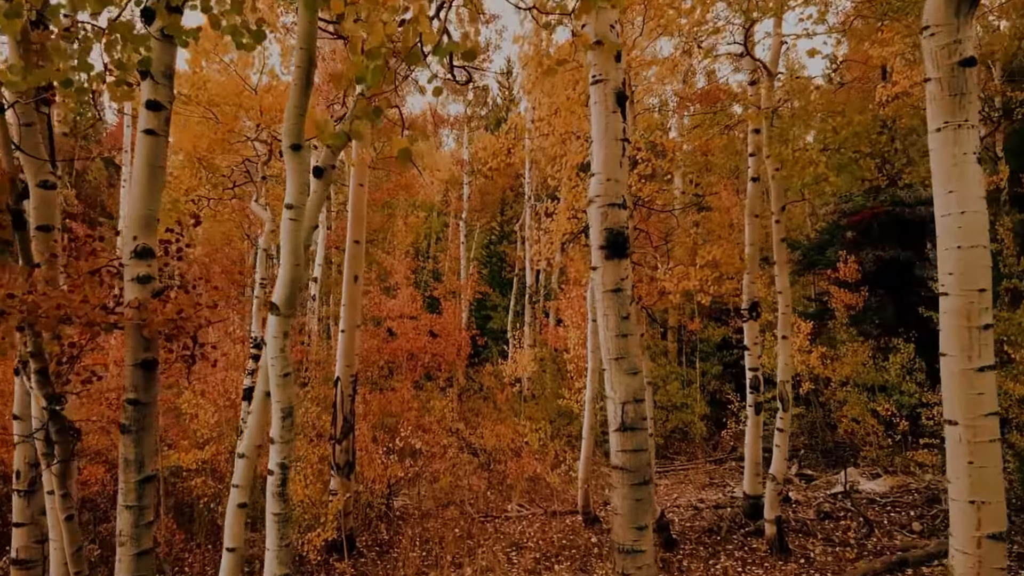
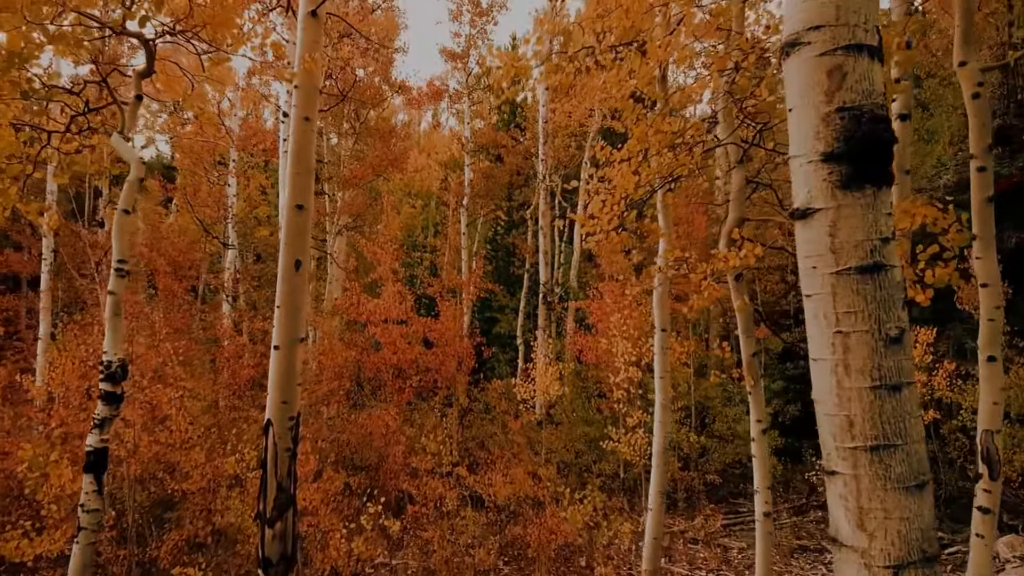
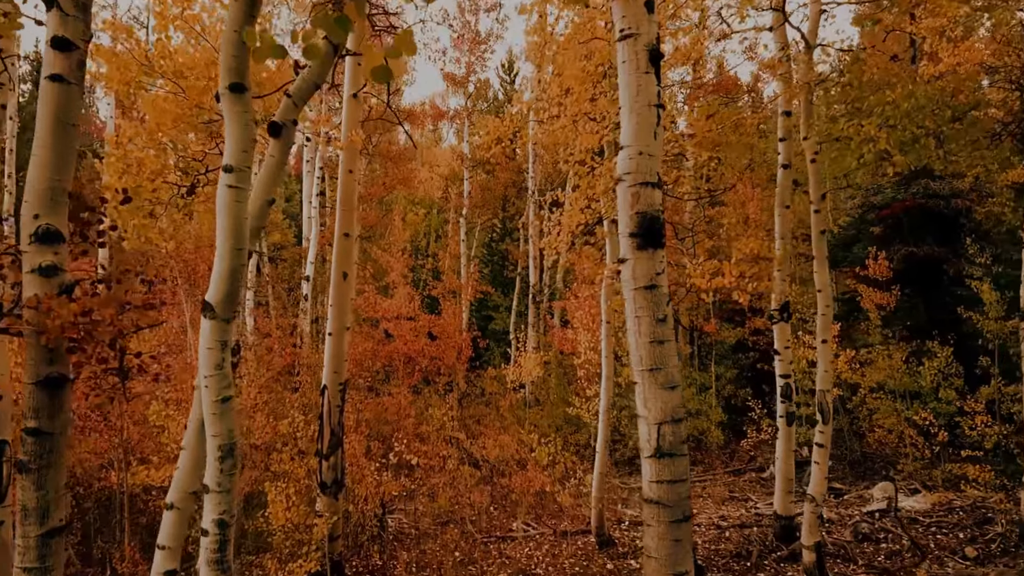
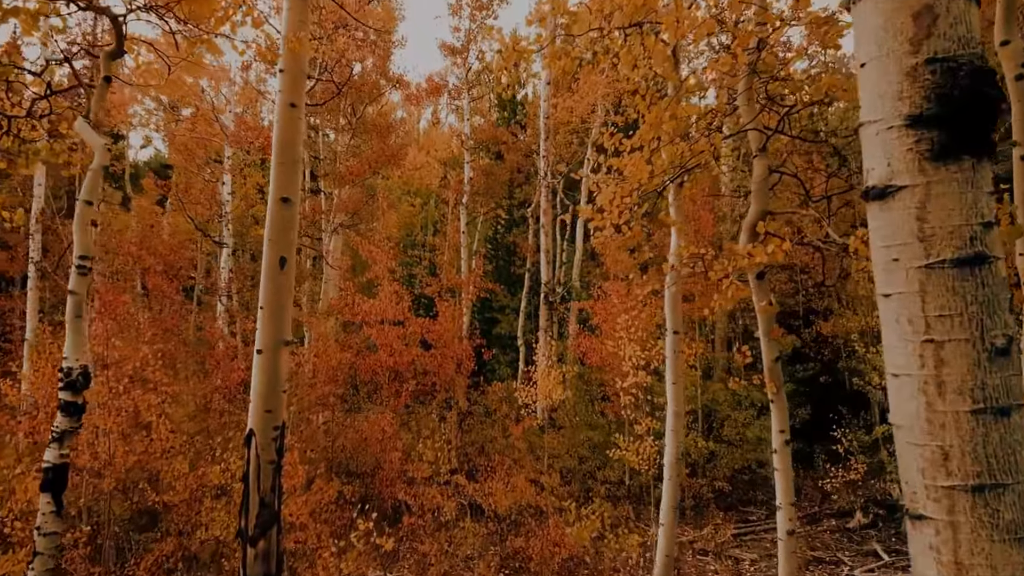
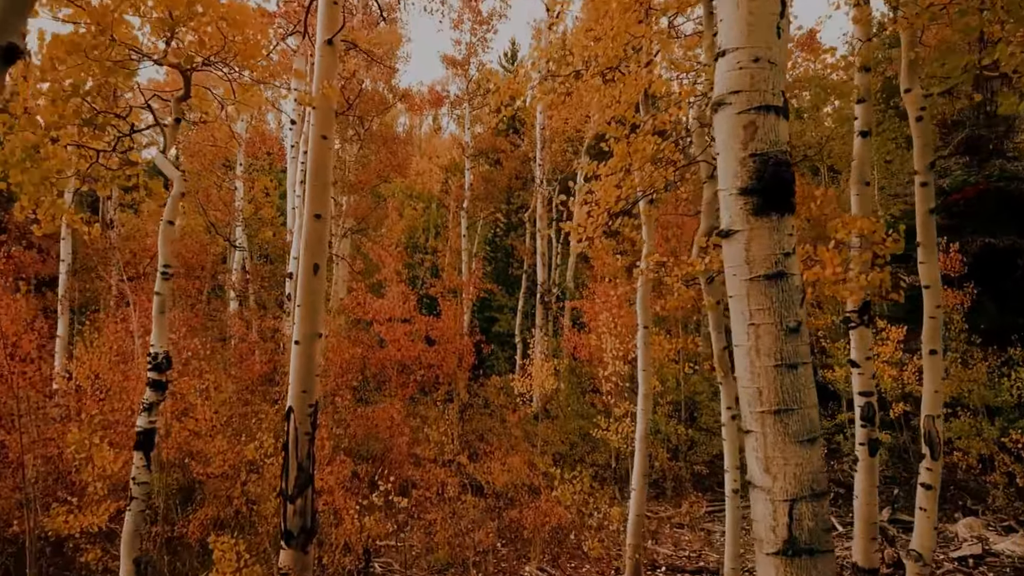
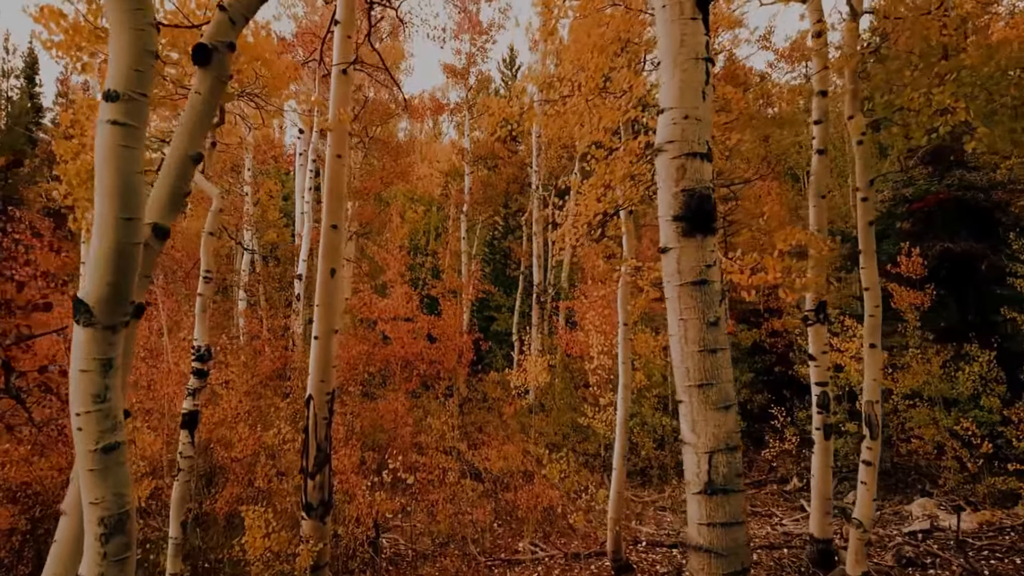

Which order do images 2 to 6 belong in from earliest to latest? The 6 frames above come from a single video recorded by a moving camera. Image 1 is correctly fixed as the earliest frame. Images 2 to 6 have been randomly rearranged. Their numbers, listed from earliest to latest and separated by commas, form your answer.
3, 6, 5, 2, 4
